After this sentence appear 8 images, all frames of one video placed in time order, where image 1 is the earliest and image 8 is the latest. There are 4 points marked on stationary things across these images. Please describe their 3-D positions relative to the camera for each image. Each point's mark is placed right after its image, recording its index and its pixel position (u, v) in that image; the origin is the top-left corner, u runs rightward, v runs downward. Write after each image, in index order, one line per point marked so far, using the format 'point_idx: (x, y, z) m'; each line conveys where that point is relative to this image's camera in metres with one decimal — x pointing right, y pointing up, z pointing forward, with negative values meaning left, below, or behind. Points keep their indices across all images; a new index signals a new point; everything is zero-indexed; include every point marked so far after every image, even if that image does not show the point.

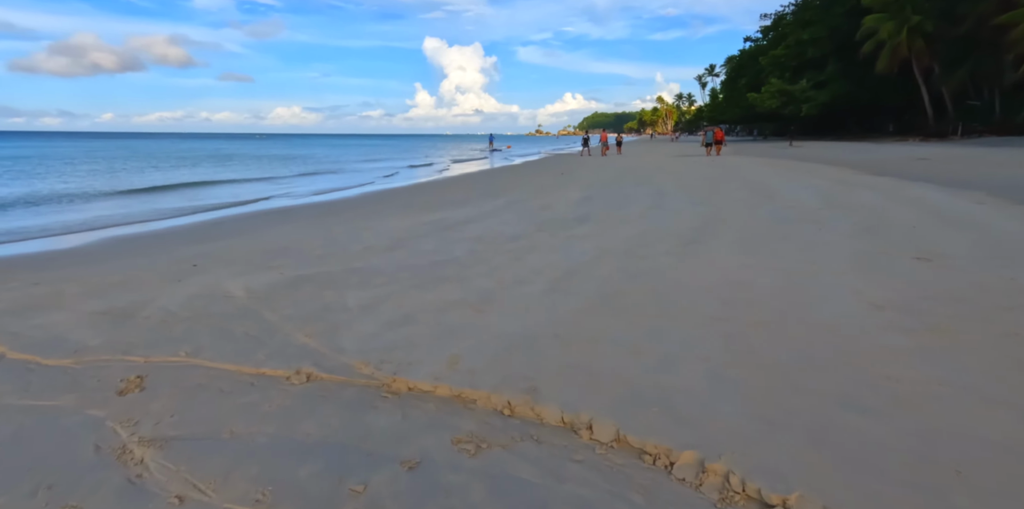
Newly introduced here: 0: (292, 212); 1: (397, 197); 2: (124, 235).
0: (-4.5, +0.8, +10.5) m
1: (-3.0, +1.4, +13.0) m
2: (-6.1, +0.3, +8.0) m
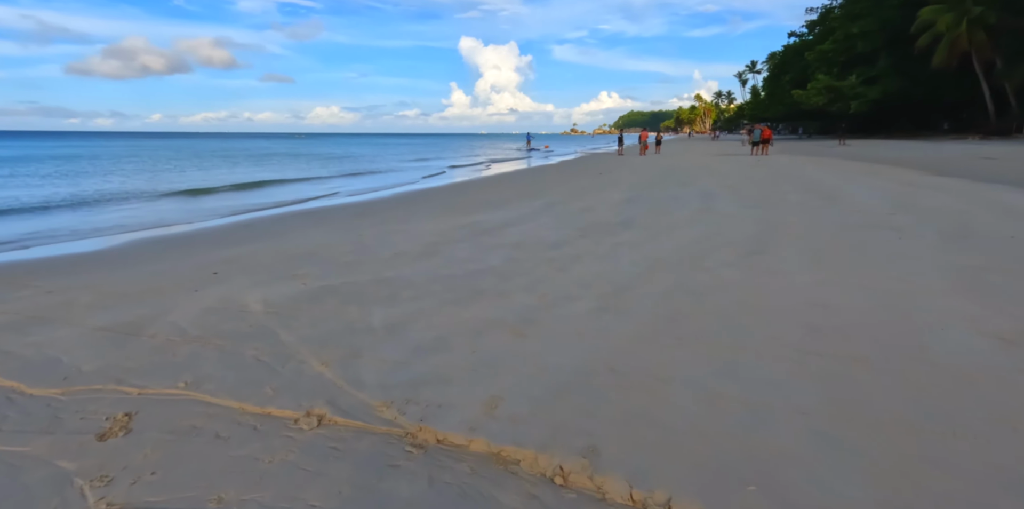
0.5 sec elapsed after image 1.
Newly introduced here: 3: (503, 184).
0: (-3.8, +0.8, +10.2) m
1: (-2.1, +1.4, +12.6) m
2: (-5.5, +0.2, +7.8) m
3: (-0.3, +2.2, +16.3) m
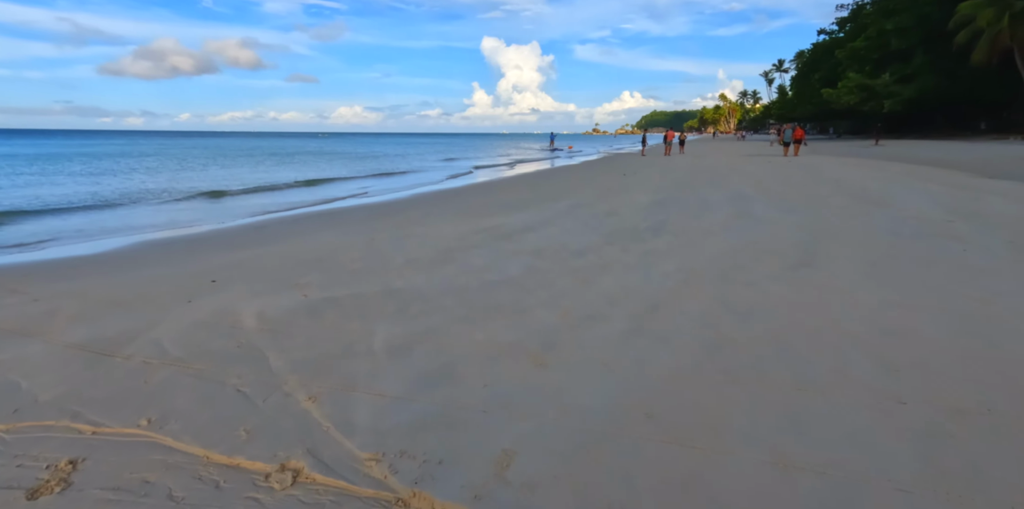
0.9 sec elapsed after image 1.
0: (-3.4, +0.7, +9.9) m
1: (-1.6, +1.3, +12.2) m
2: (-5.3, +0.2, +7.6) m
3: (+0.3, +2.1, +15.8) m
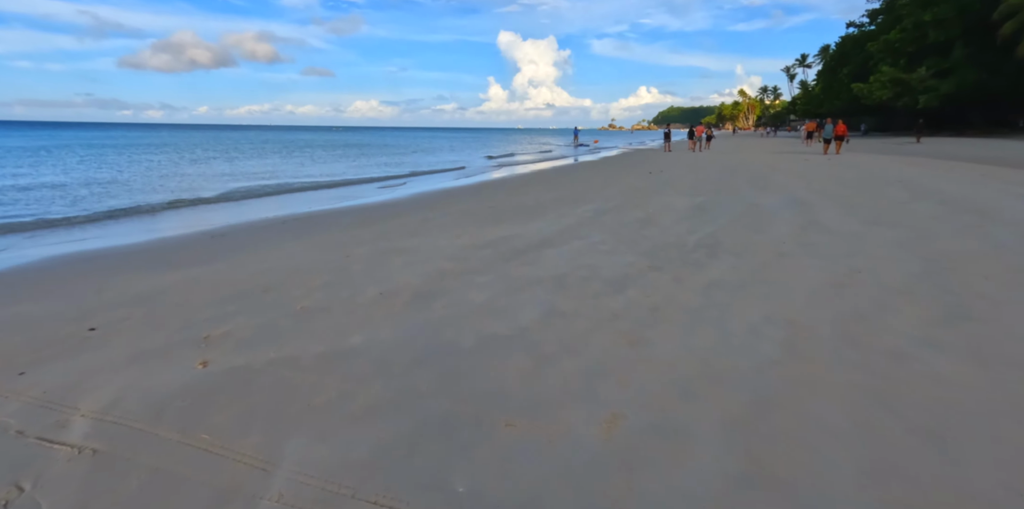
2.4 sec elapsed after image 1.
0: (-3.2, +0.5, +8.4) m
1: (-1.3, +1.1, +10.7) m
2: (-5.1, 0.0, +6.1) m
3: (+0.8, +2.0, +14.2) m
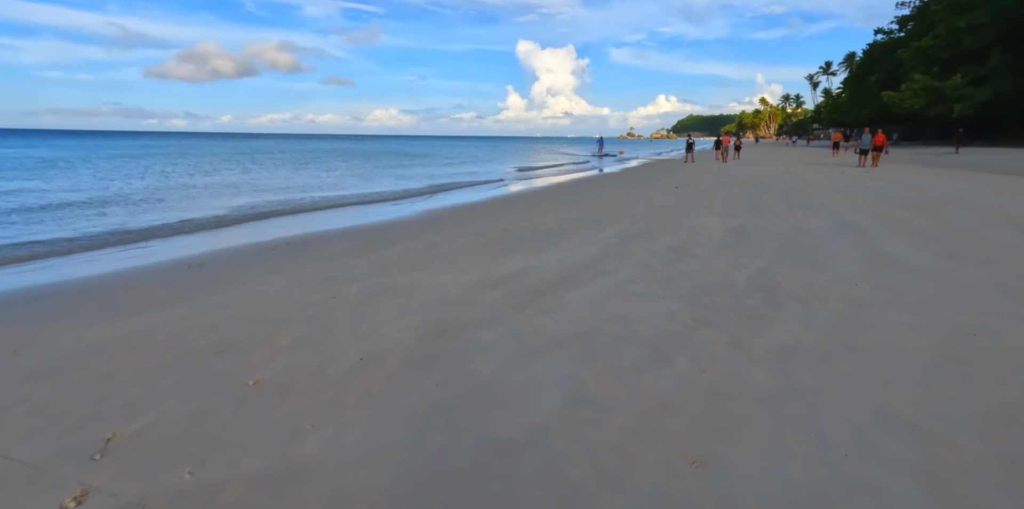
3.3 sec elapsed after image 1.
0: (-2.9, +0.1, +7.6) m
1: (-0.9, +0.6, +9.8) m
2: (-4.9, -0.3, +5.4) m
3: (+1.2, +1.4, +13.2) m
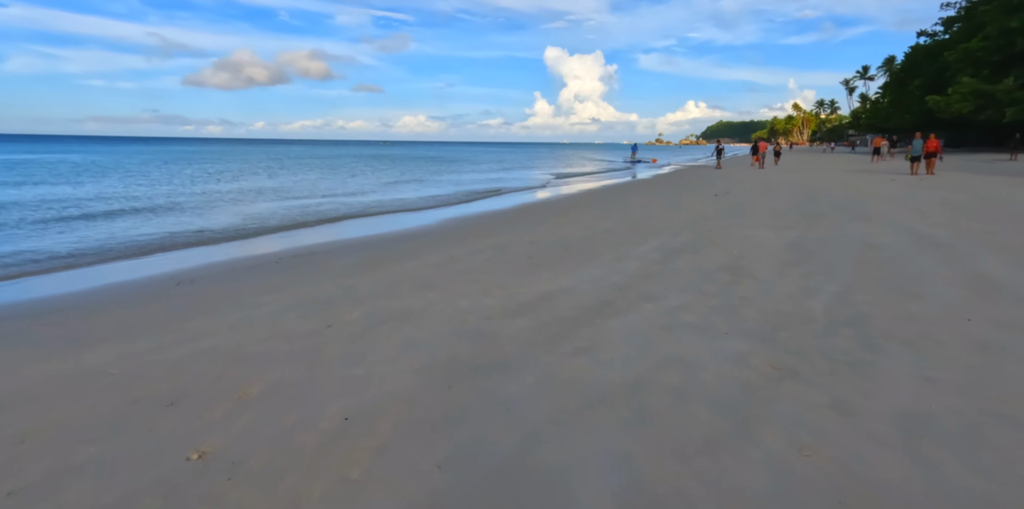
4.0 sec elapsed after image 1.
0: (-2.6, -0.1, +6.9) m
1: (-0.5, +0.4, +9.0) m
2: (-4.7, -0.5, +4.8) m
3: (+1.8, +1.1, +12.4) m
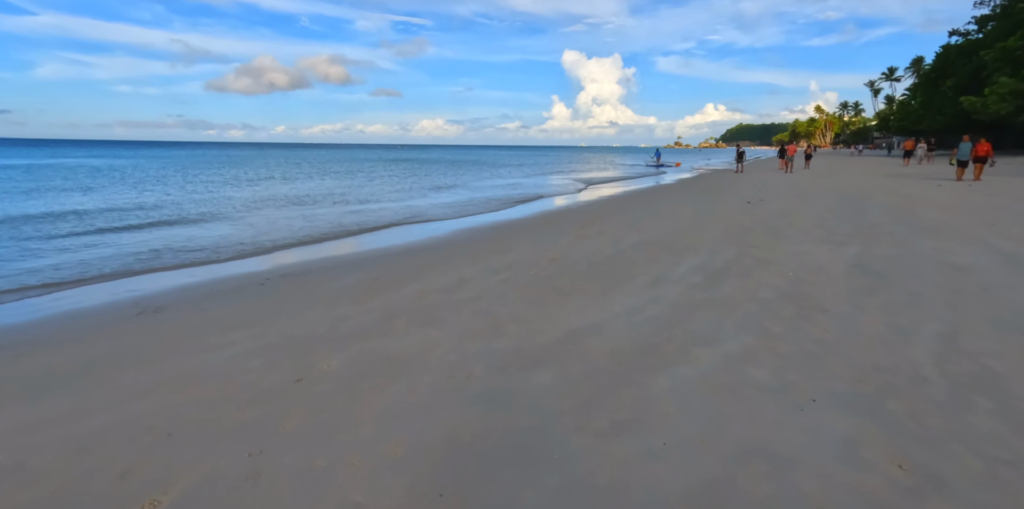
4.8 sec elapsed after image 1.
0: (-2.3, -0.3, +6.1) m
1: (-0.2, +0.2, +8.2) m
2: (-4.5, -0.7, +4.1) m
3: (+2.3, +0.8, +11.4) m
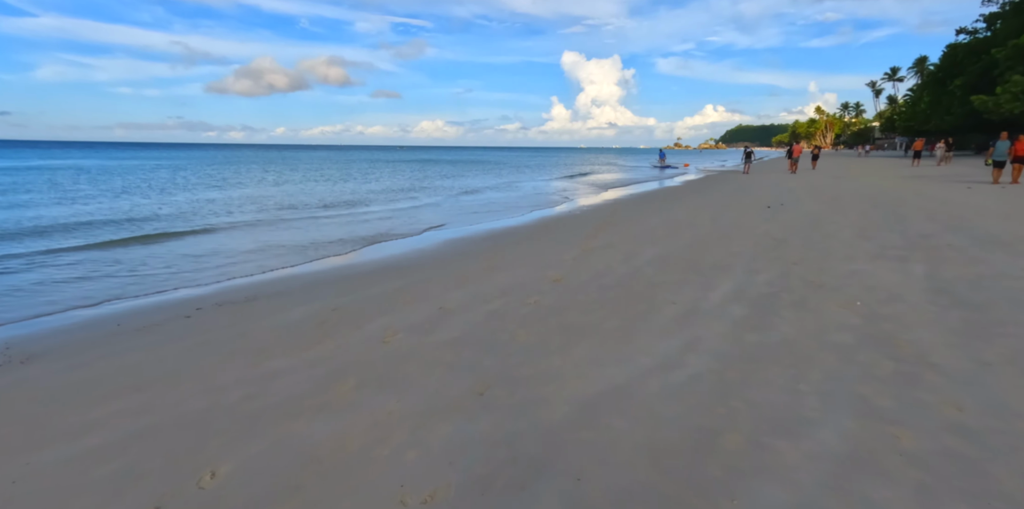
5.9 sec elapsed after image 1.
0: (-2.4, -0.5, +4.8) m
1: (-0.2, -0.1, +6.9) m
2: (-4.6, -0.9, +2.8) m
3: (+2.2, +0.6, +10.1) m
